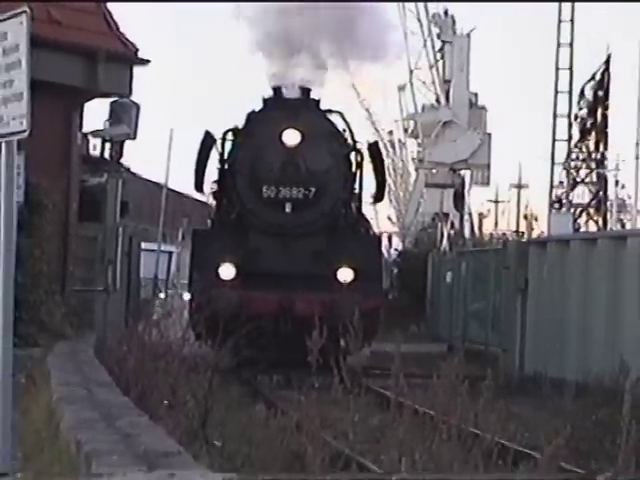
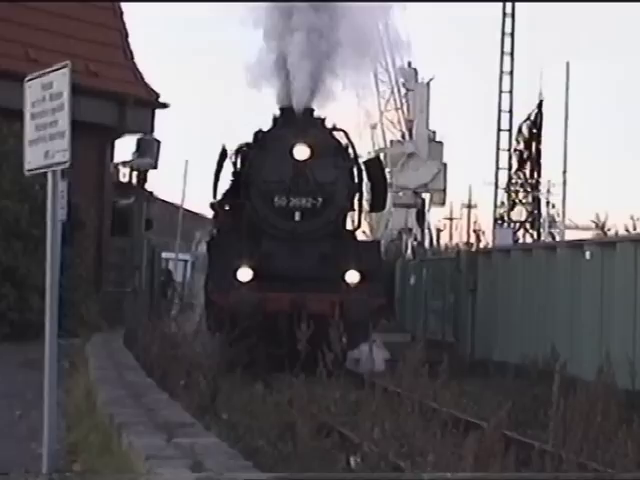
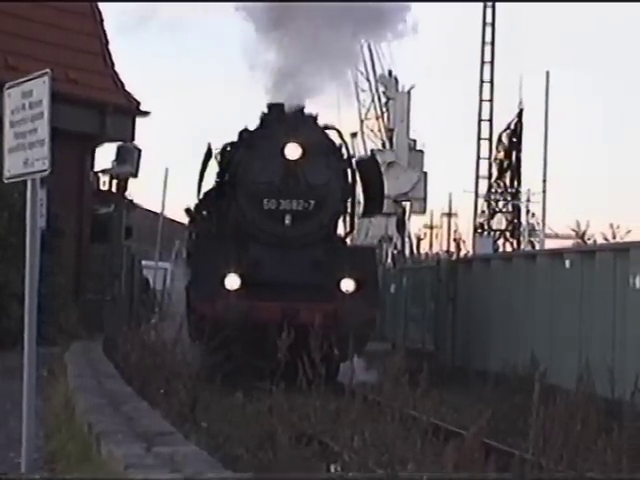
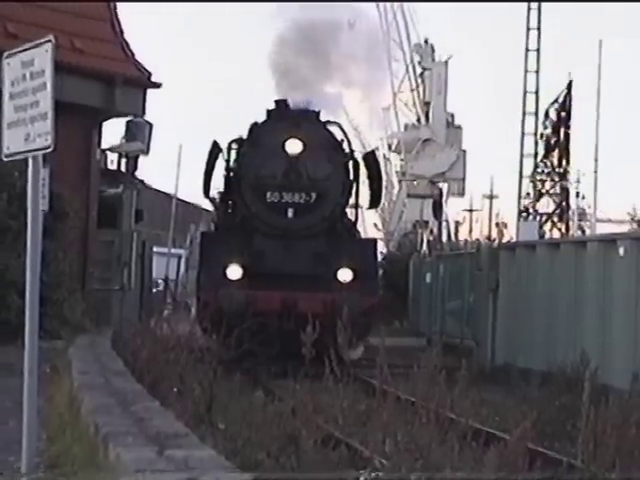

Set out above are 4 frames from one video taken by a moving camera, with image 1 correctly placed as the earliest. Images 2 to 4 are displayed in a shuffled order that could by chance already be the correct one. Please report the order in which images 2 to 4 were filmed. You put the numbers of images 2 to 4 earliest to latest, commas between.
4, 2, 3
